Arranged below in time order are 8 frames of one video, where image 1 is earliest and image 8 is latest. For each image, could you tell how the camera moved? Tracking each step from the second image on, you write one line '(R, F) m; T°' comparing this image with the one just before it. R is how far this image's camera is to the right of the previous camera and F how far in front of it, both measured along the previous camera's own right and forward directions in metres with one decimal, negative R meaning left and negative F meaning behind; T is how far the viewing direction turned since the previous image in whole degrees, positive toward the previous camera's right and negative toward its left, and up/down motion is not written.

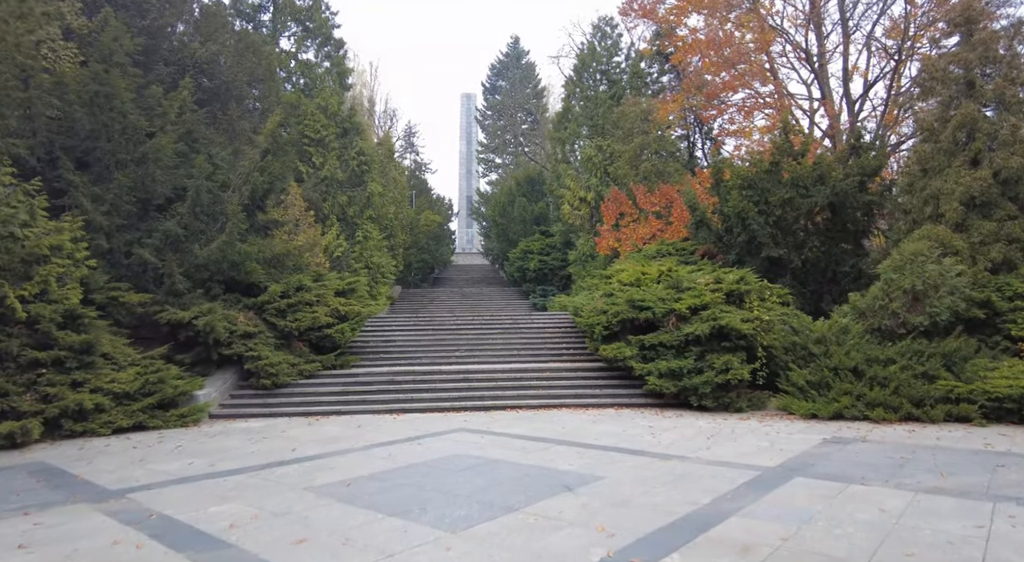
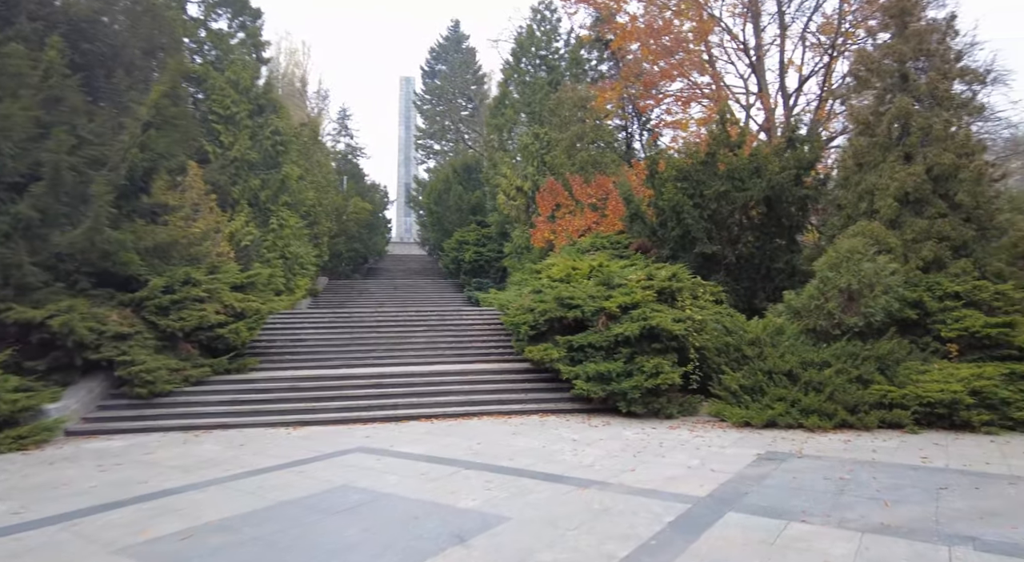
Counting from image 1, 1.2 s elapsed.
(+0.5, +1.2) m; +6°
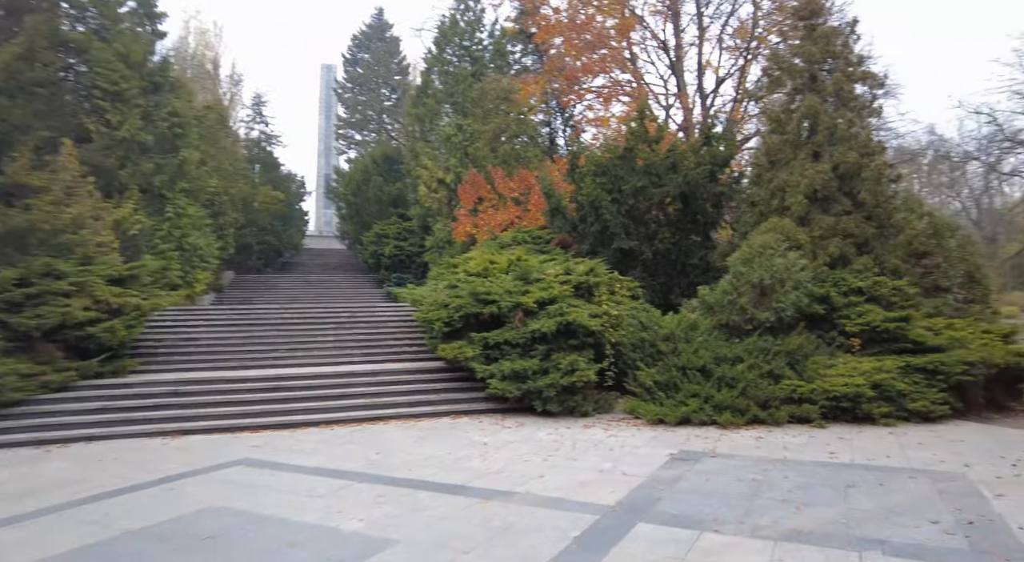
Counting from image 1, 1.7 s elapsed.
(+0.3, +0.6) m; +7°
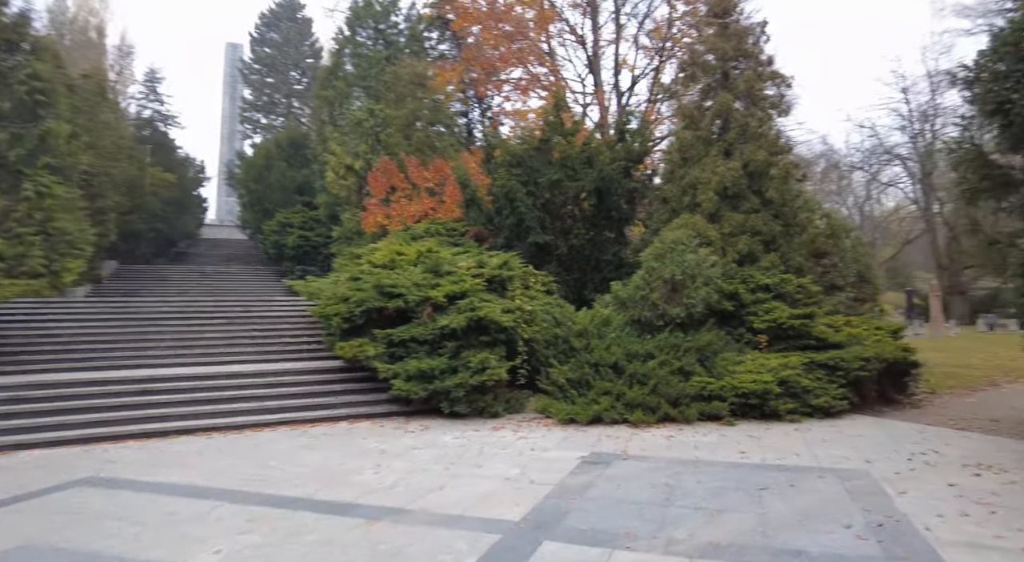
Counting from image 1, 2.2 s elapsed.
(+0.2, +0.7) m; +8°
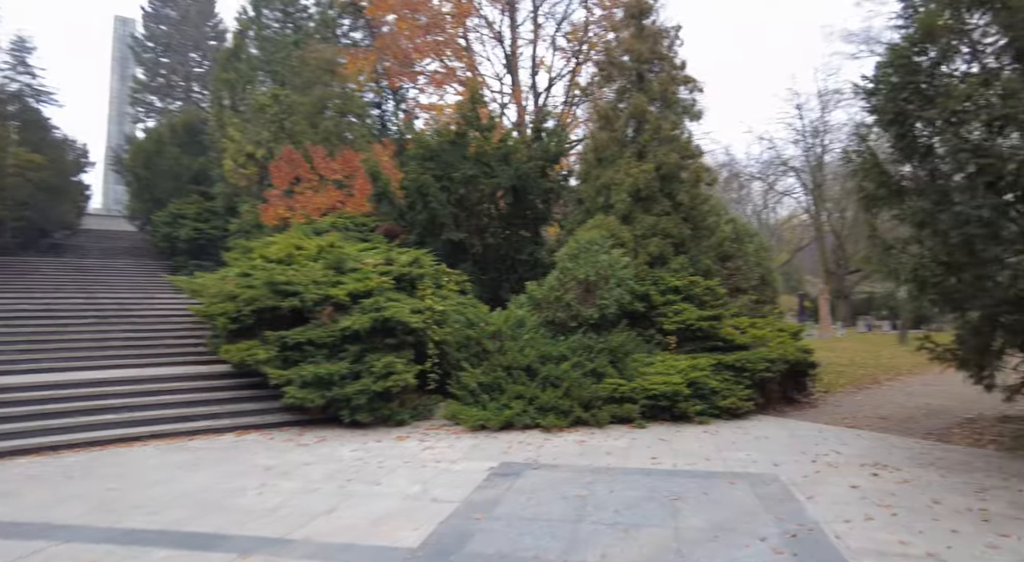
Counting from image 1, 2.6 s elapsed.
(+0.1, +0.5) m; +8°
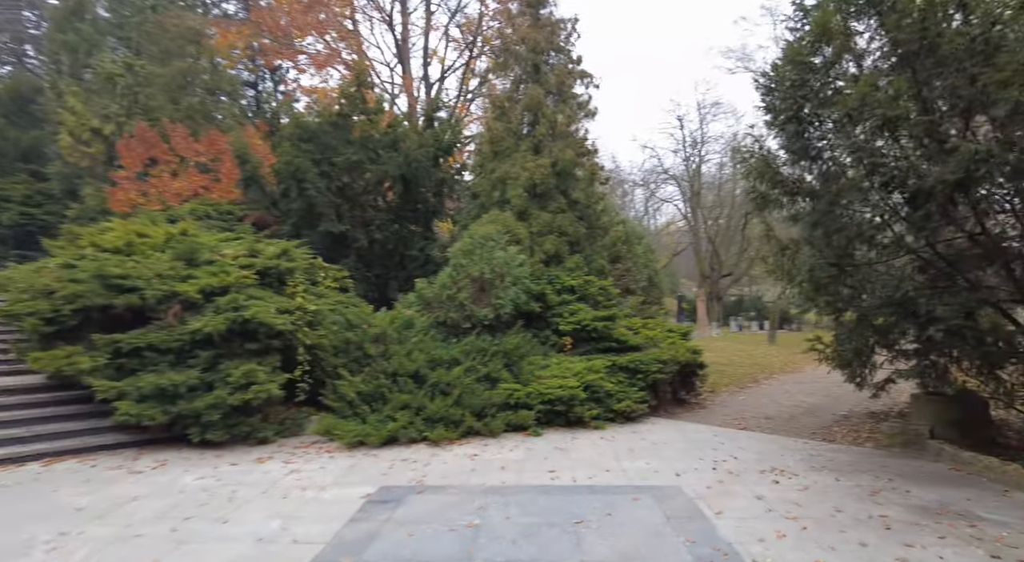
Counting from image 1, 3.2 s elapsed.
(+0.1, +0.8) m; +11°
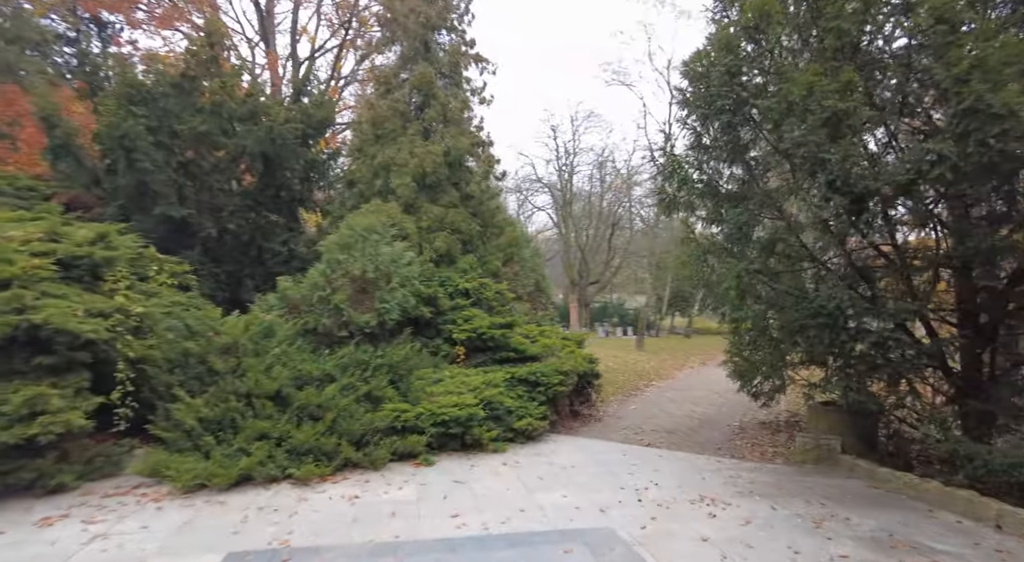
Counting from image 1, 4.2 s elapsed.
(-0.3, +1.2) m; +13°
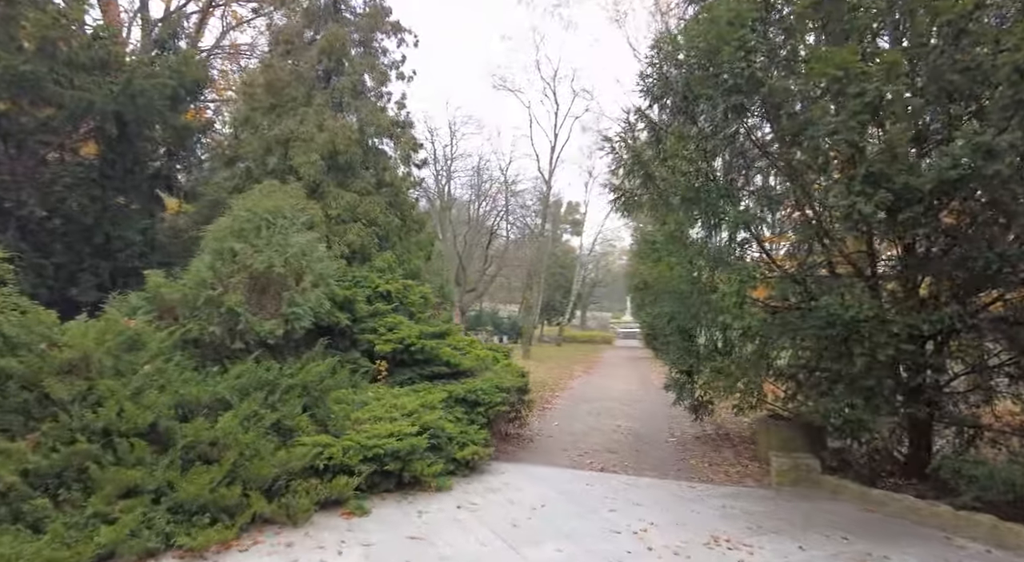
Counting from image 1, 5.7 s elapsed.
(-1.0, +1.3) m; +14°
